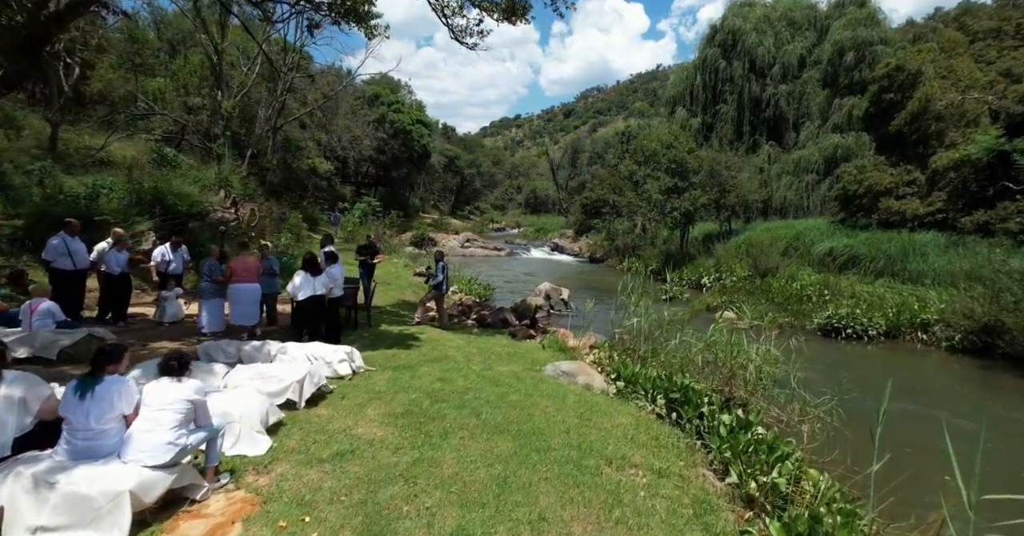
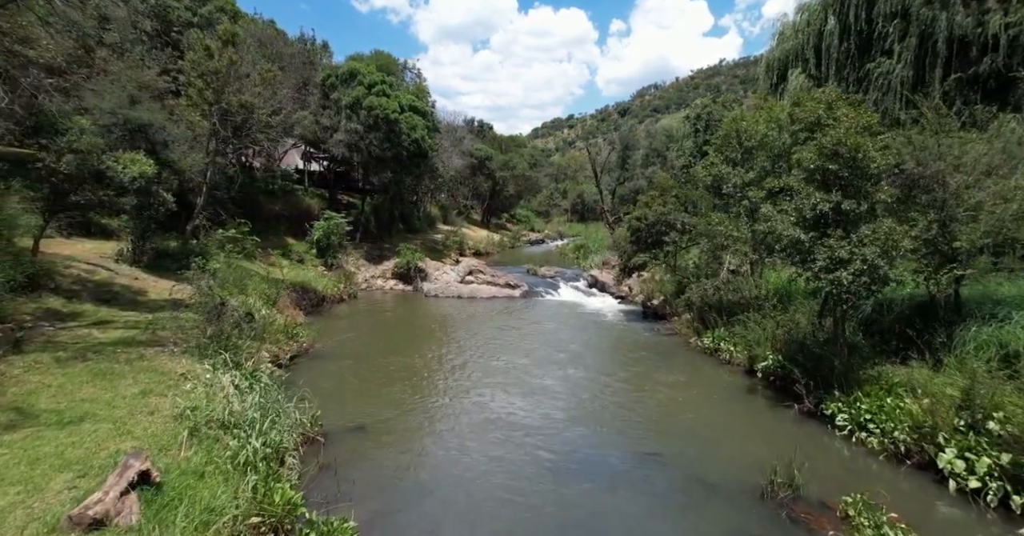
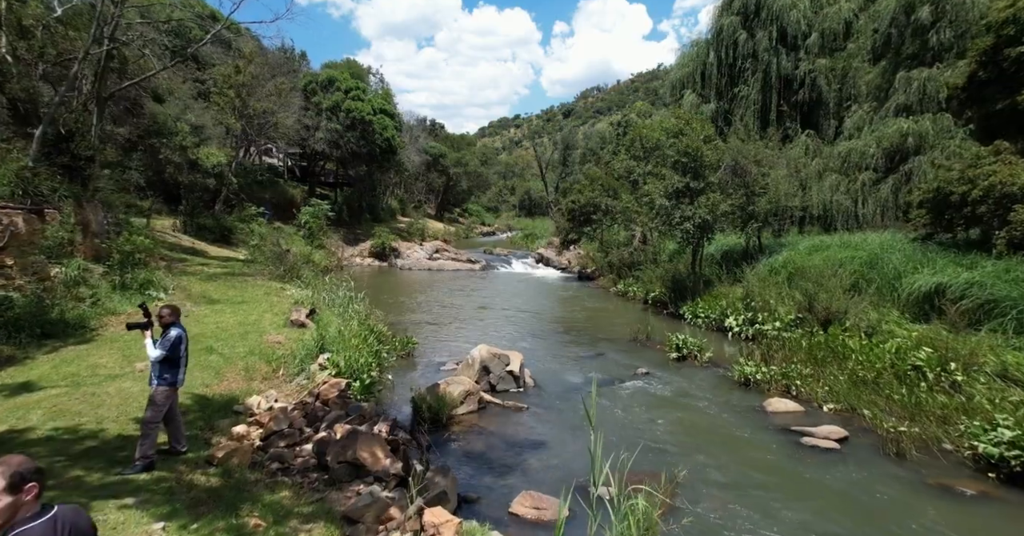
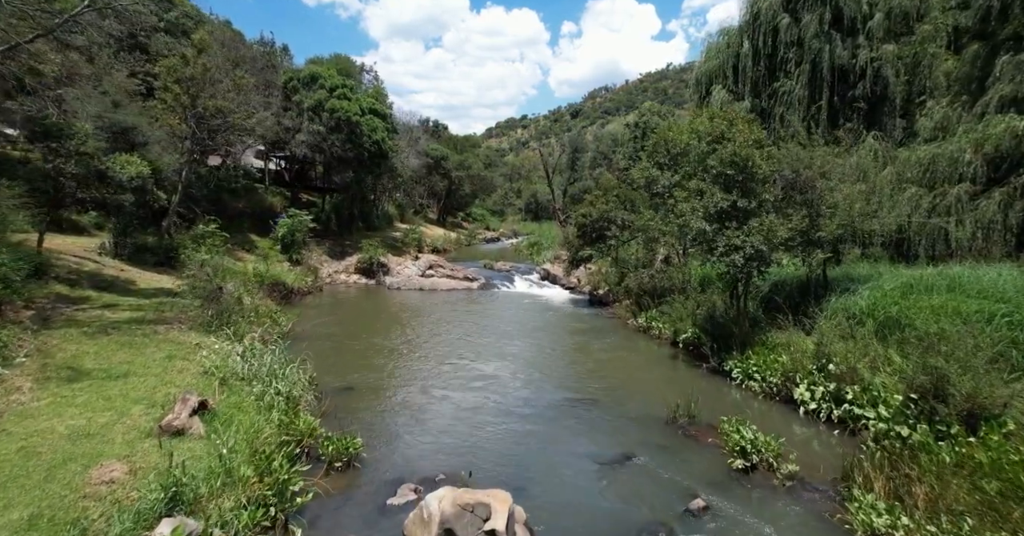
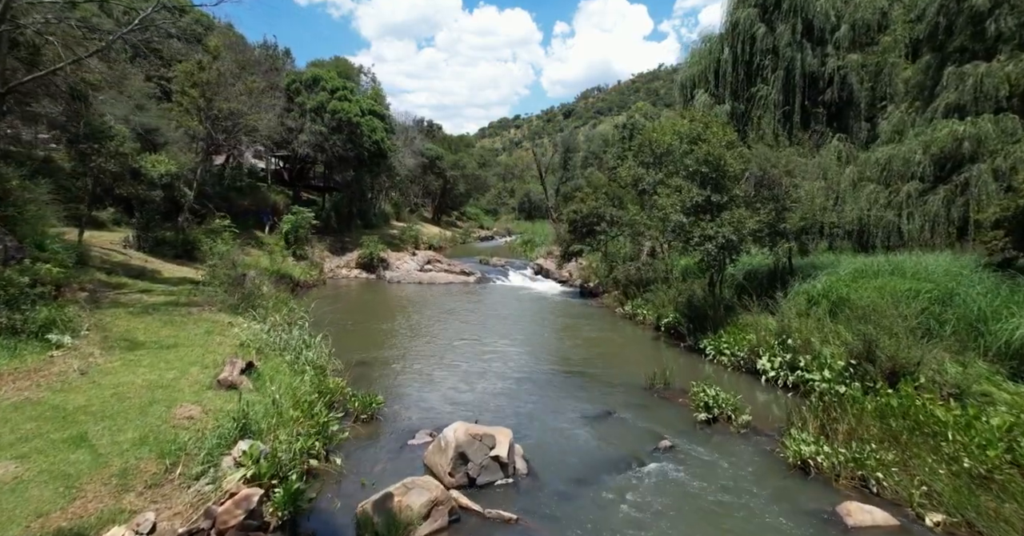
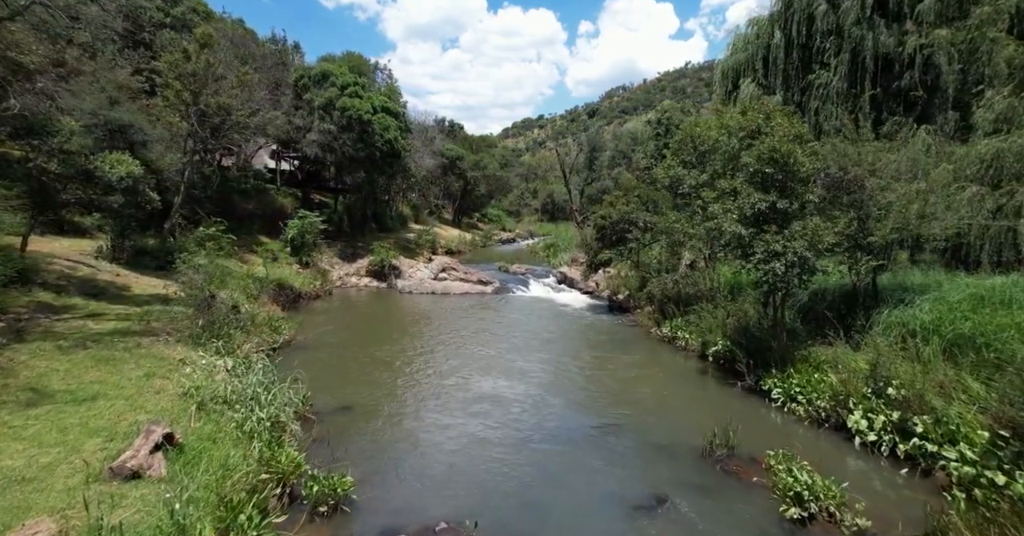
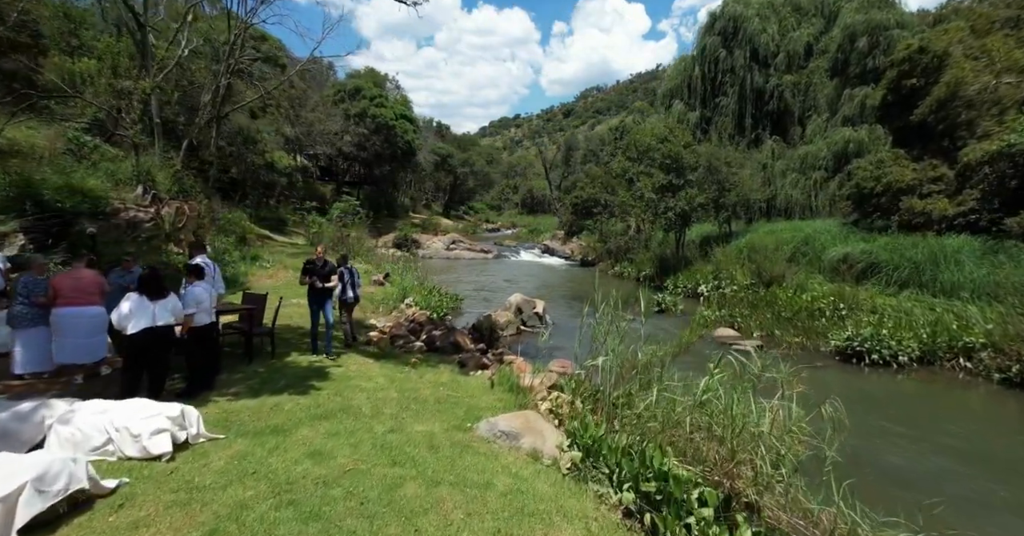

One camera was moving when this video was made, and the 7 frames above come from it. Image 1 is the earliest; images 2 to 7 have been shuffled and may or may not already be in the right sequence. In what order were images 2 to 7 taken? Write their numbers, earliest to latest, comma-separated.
7, 3, 5, 4, 6, 2
